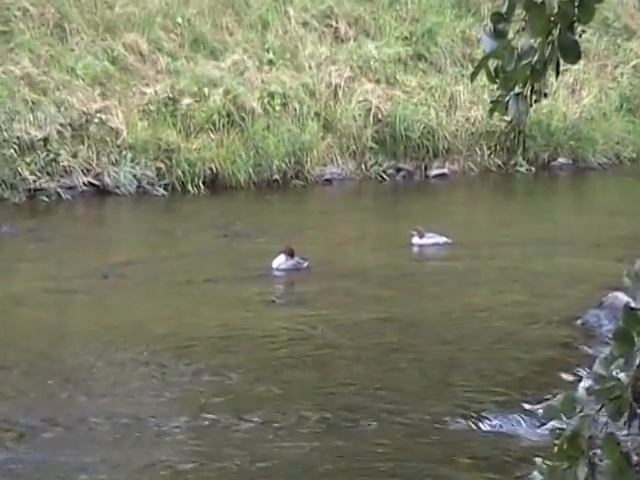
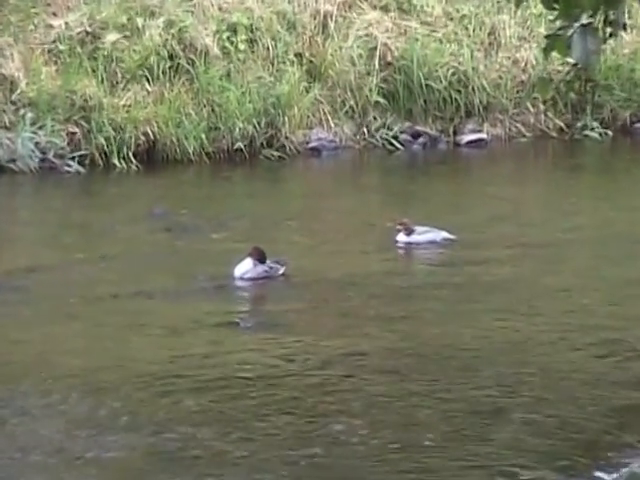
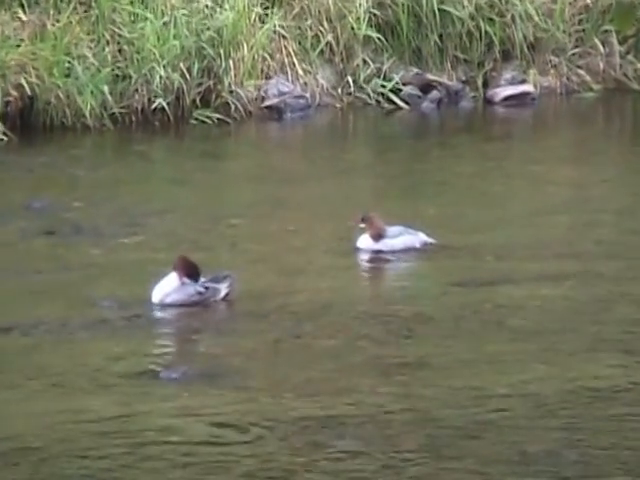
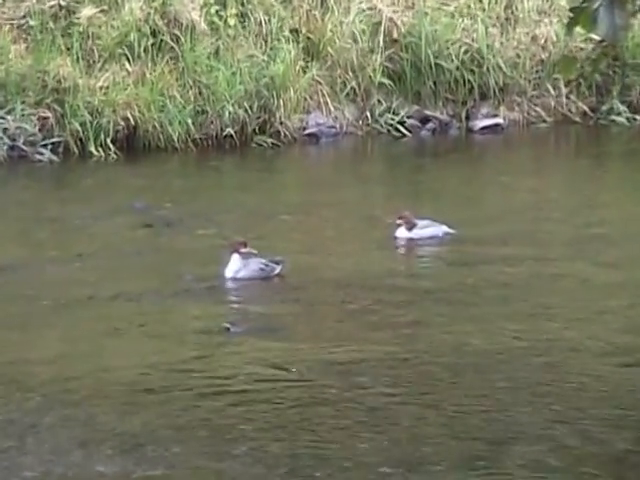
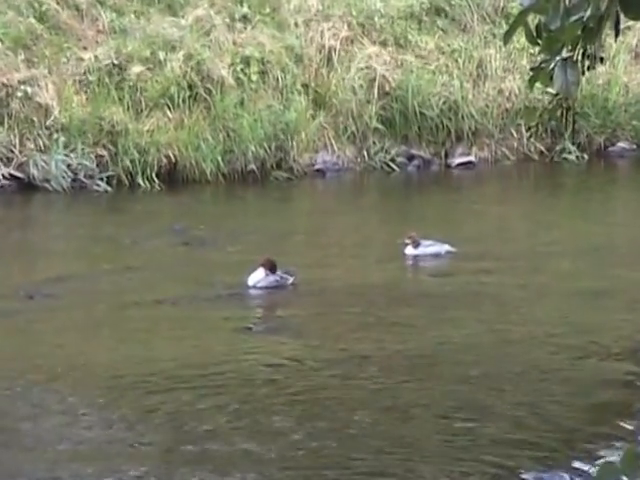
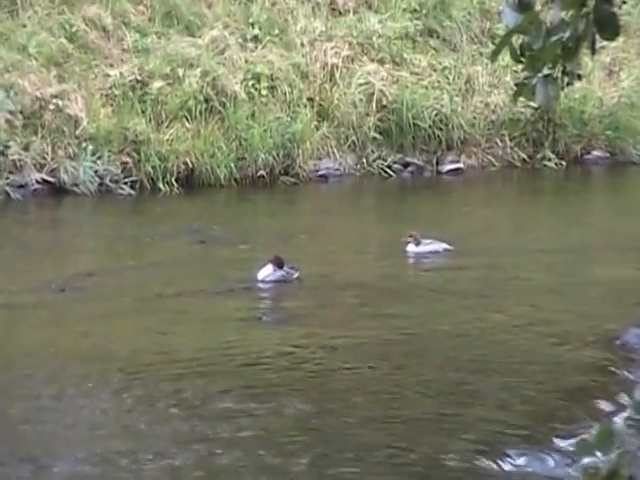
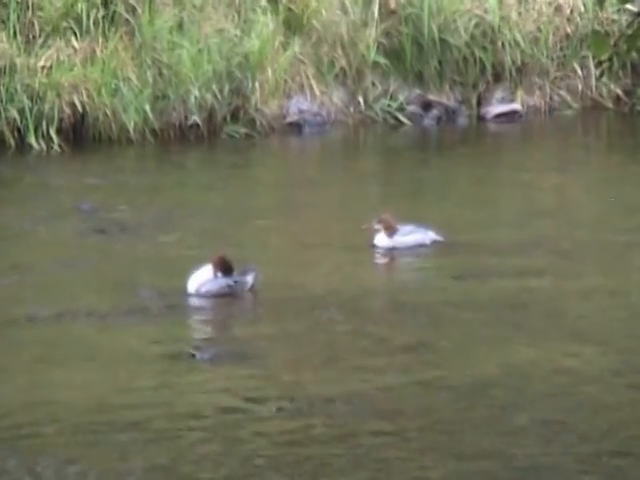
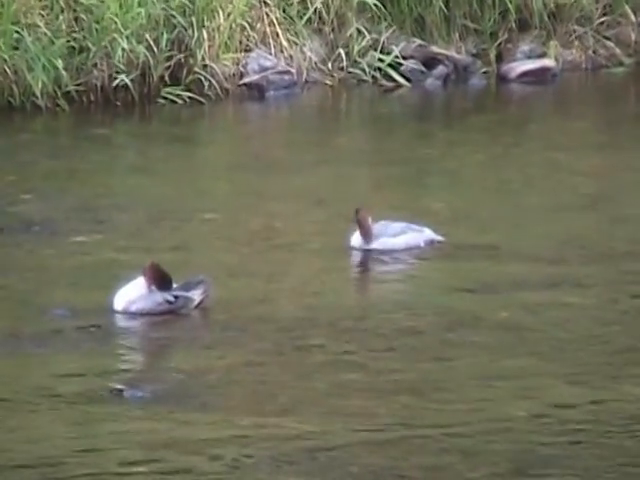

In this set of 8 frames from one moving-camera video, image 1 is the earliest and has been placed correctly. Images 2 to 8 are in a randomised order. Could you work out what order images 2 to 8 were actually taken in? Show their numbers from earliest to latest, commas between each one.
6, 5, 2, 4, 7, 3, 8
